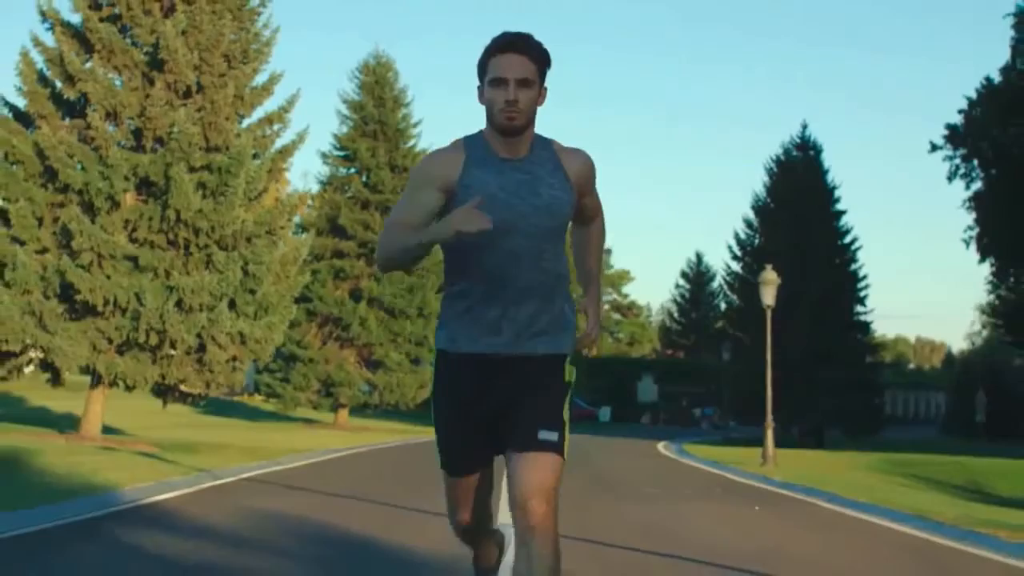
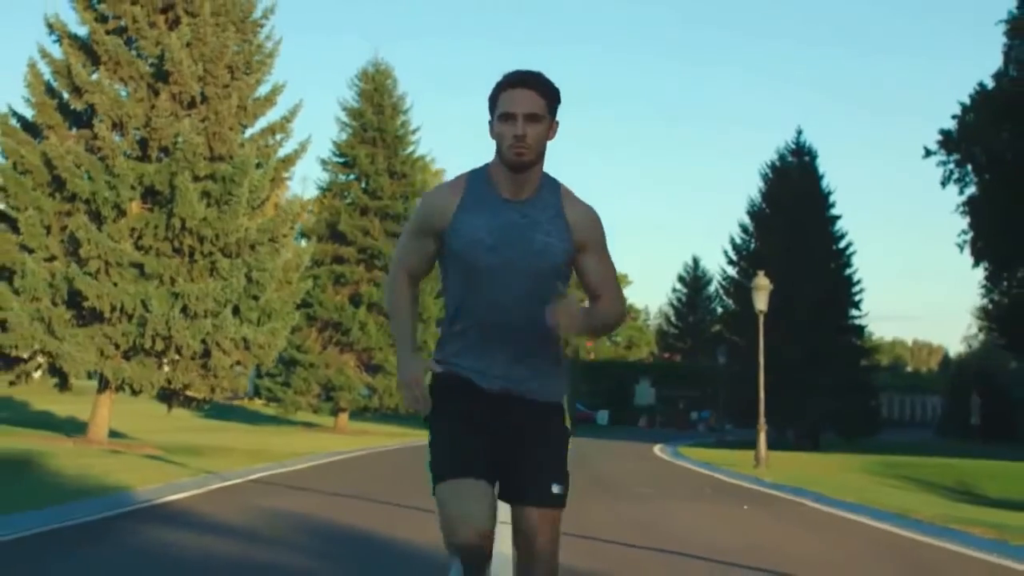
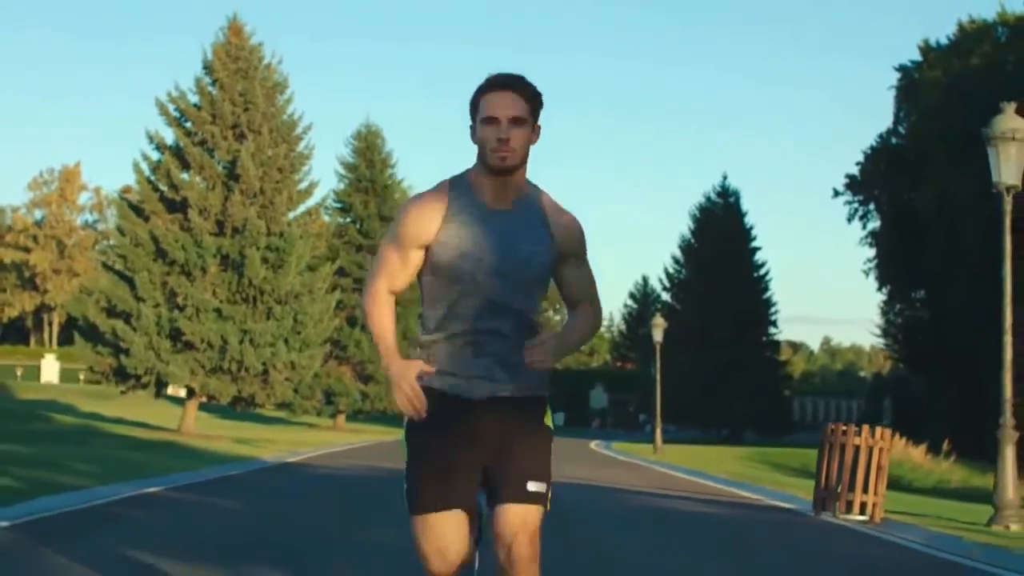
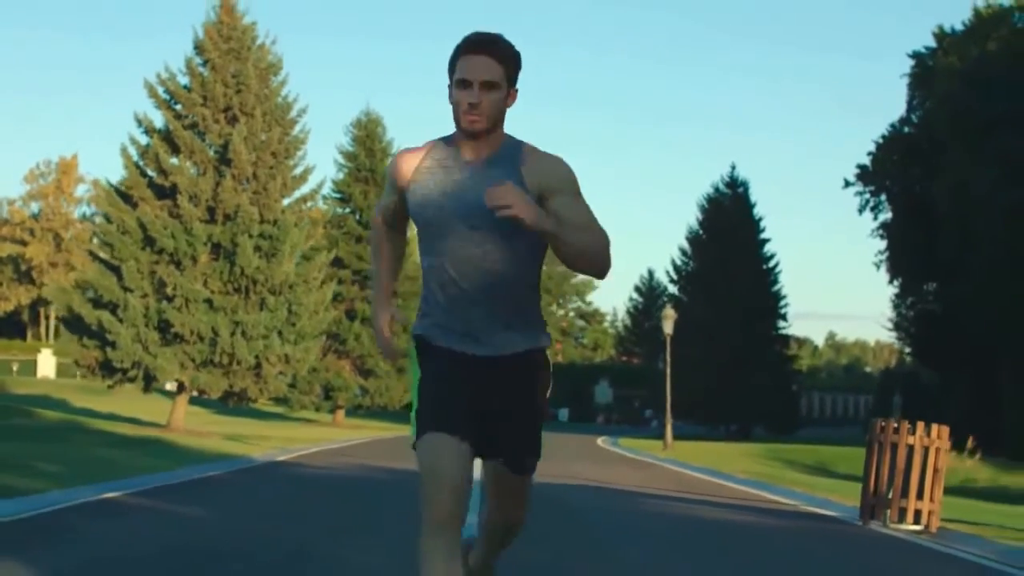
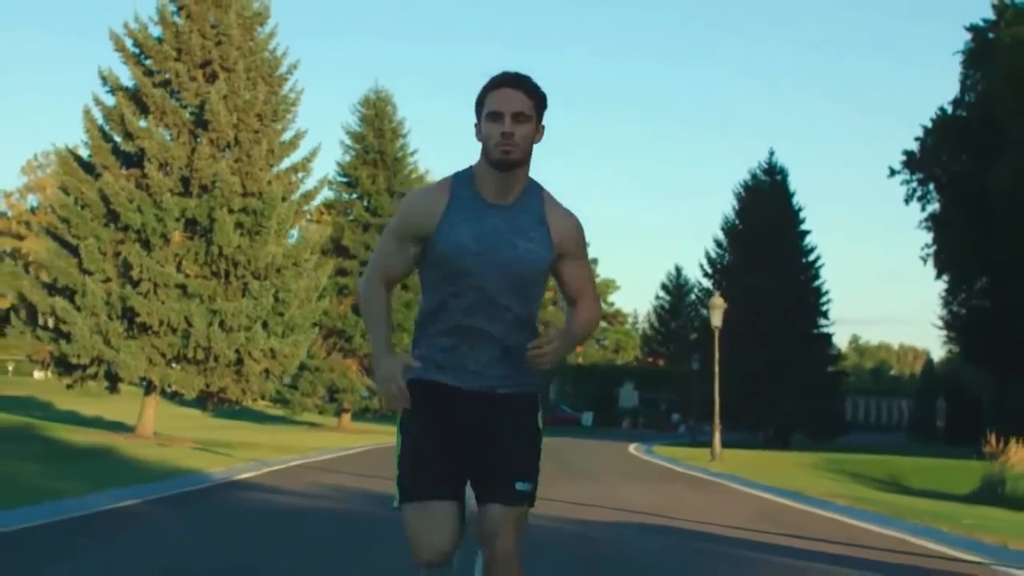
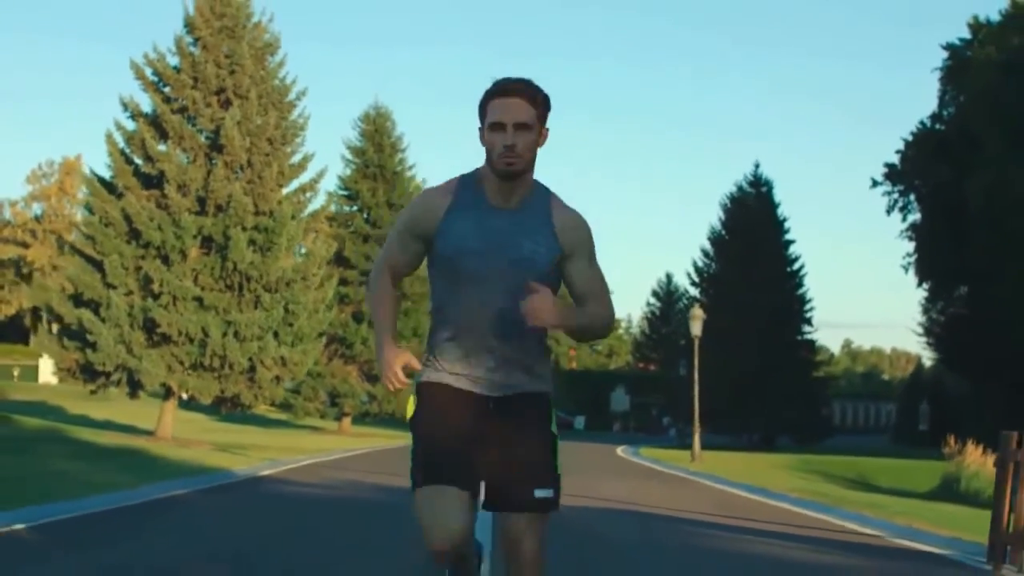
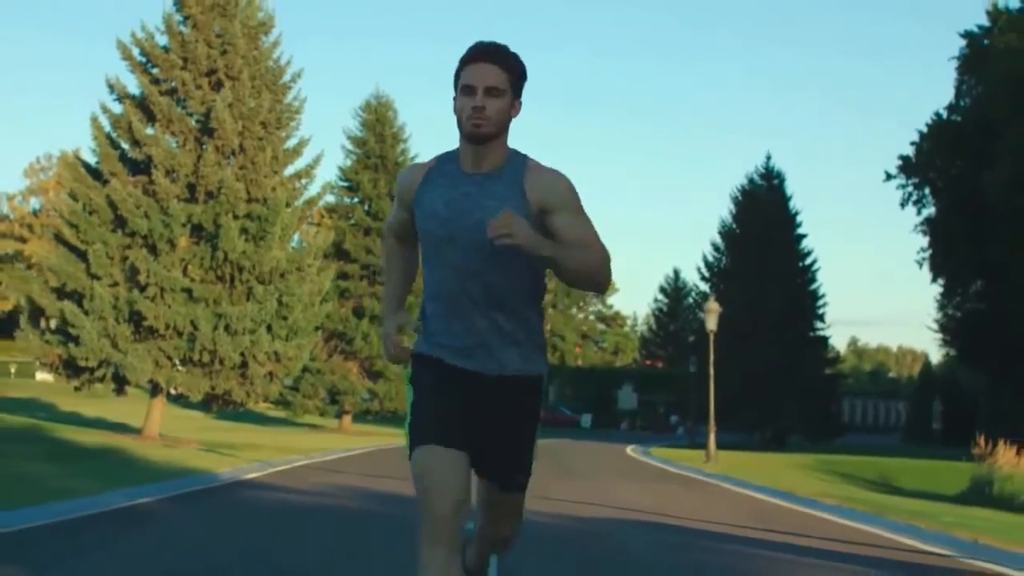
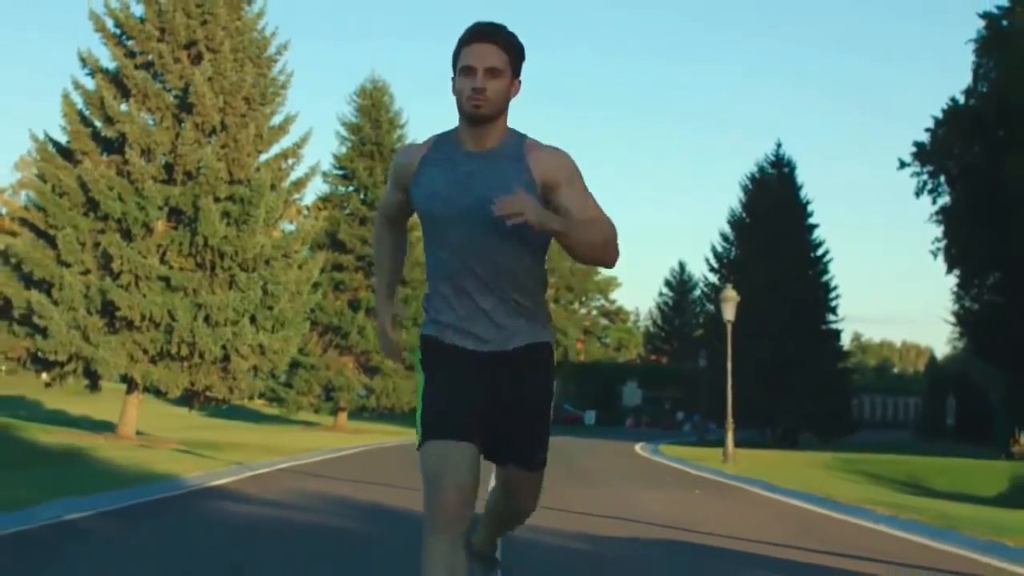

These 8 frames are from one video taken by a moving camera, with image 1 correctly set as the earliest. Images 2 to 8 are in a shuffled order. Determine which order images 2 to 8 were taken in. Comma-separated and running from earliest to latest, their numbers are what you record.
2, 8, 5, 7, 6, 4, 3
